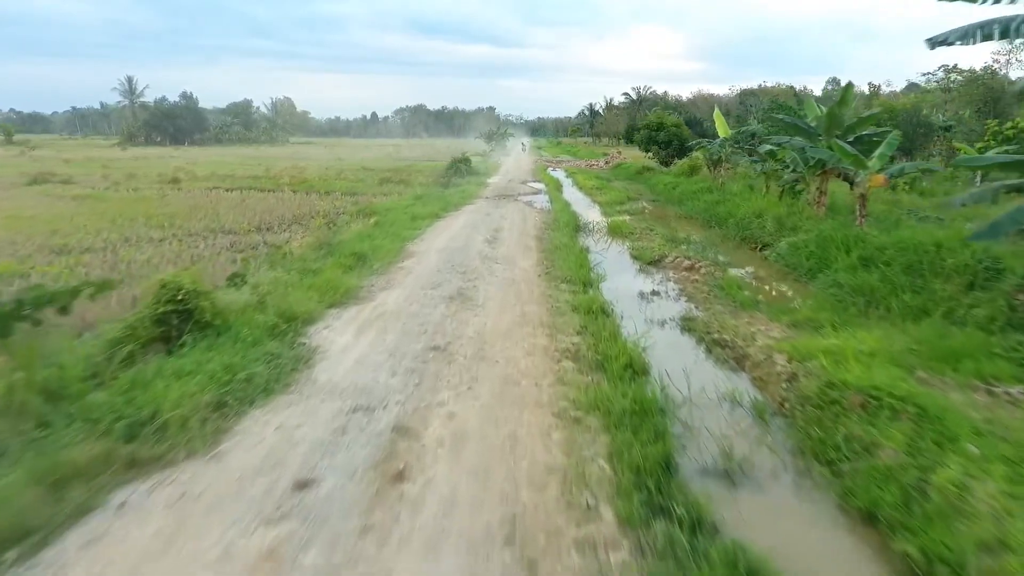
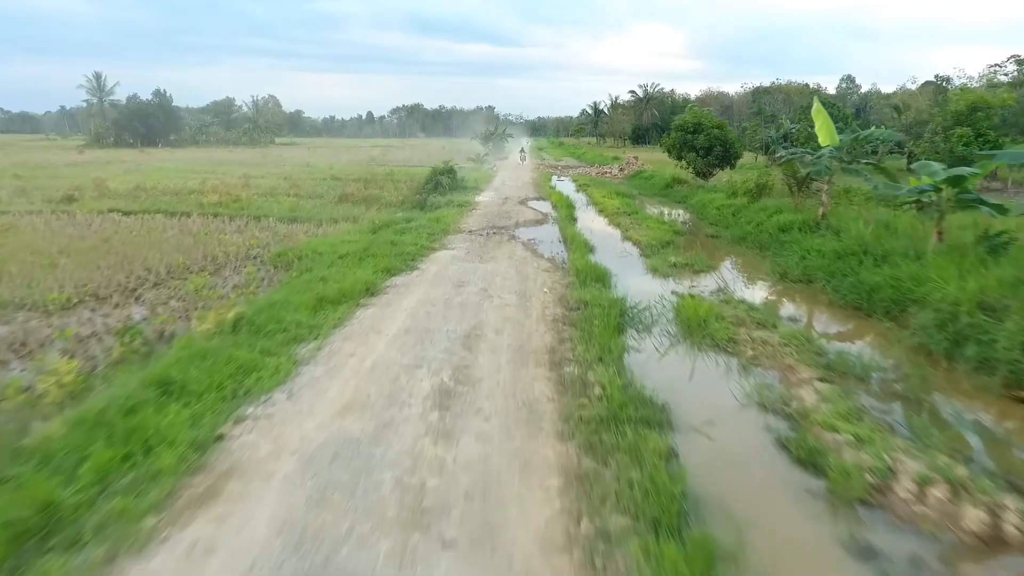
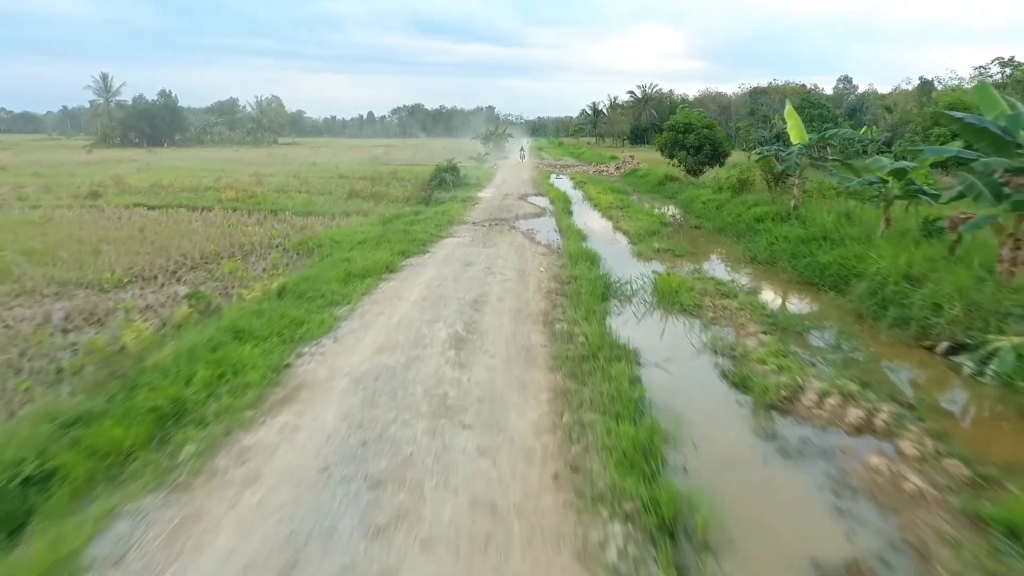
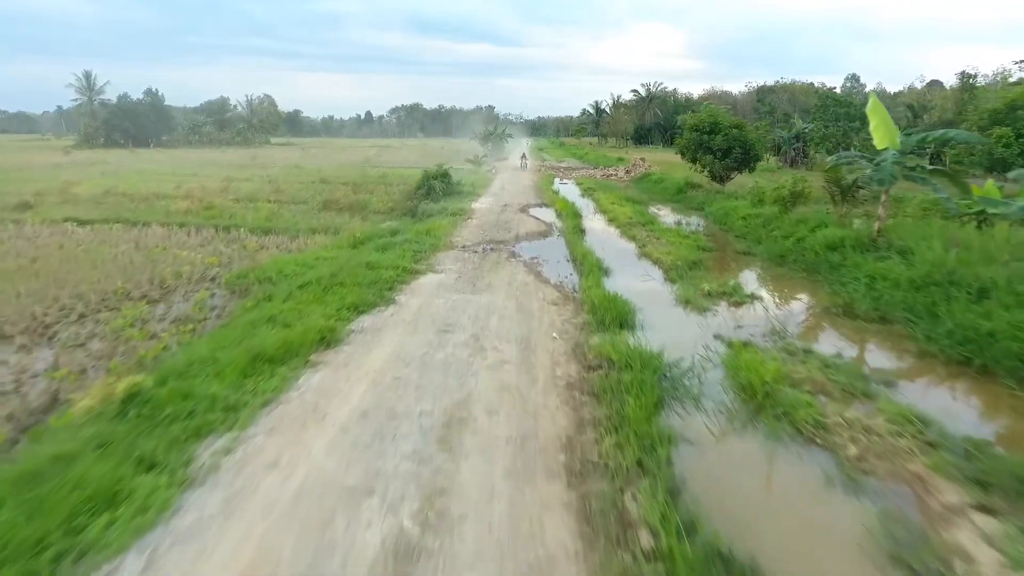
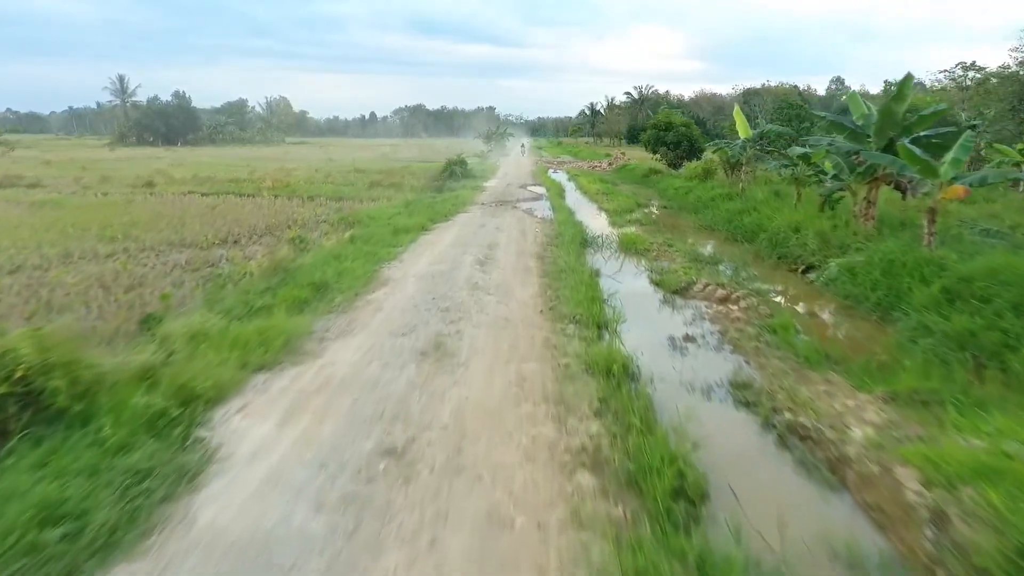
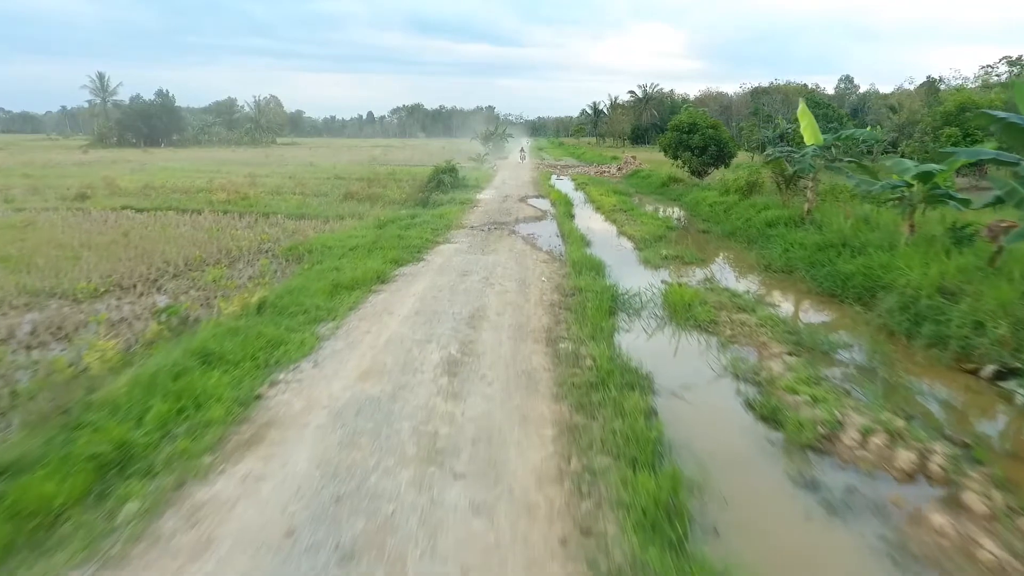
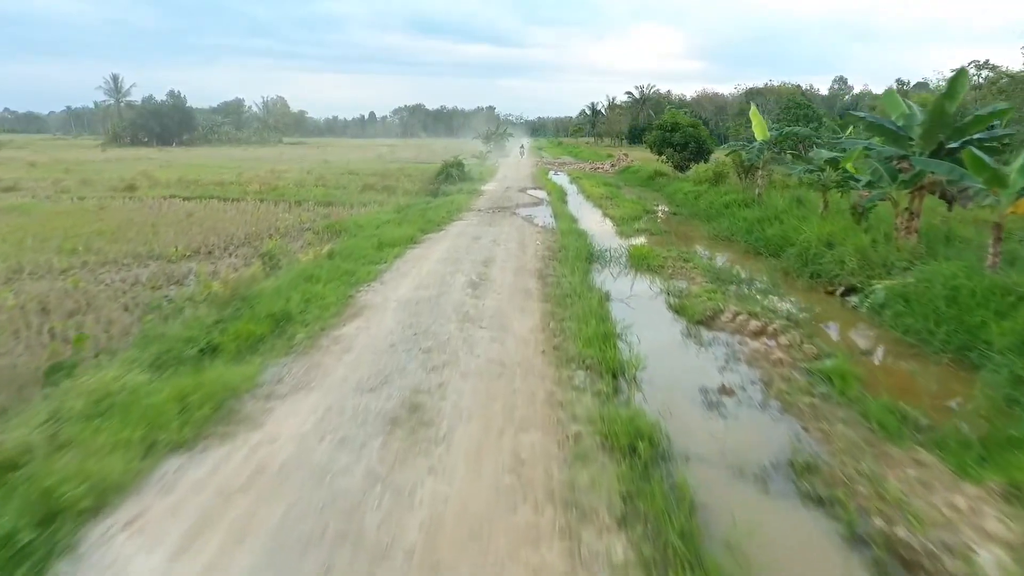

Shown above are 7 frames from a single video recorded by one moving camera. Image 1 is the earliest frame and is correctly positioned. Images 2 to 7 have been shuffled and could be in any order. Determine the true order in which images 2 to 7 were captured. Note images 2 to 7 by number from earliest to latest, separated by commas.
5, 7, 3, 6, 2, 4
